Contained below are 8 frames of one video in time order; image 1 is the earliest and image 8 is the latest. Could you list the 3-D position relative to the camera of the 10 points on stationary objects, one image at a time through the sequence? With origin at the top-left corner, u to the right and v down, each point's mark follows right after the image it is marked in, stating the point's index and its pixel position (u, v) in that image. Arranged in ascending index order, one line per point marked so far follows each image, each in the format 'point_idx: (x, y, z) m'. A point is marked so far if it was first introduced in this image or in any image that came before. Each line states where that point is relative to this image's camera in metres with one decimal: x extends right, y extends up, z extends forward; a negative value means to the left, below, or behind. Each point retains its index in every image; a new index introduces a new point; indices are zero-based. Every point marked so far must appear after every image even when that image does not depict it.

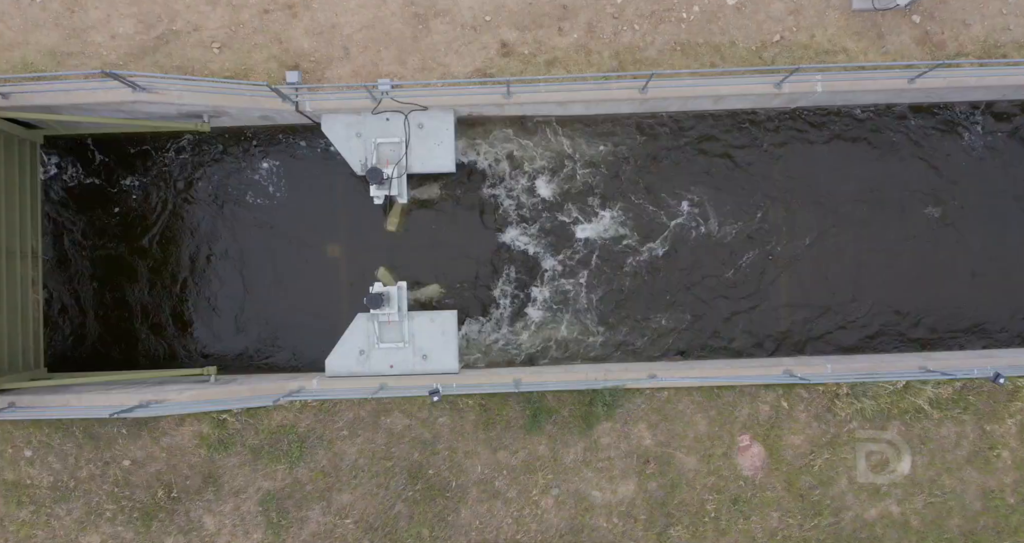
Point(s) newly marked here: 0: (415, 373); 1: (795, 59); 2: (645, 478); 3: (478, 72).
0: (-1.8, -1.9, +12.6) m
1: (+5.3, +4.0, +12.7) m
2: (+2.4, -3.8, +12.4) m
3: (-0.7, +3.7, +12.6) m
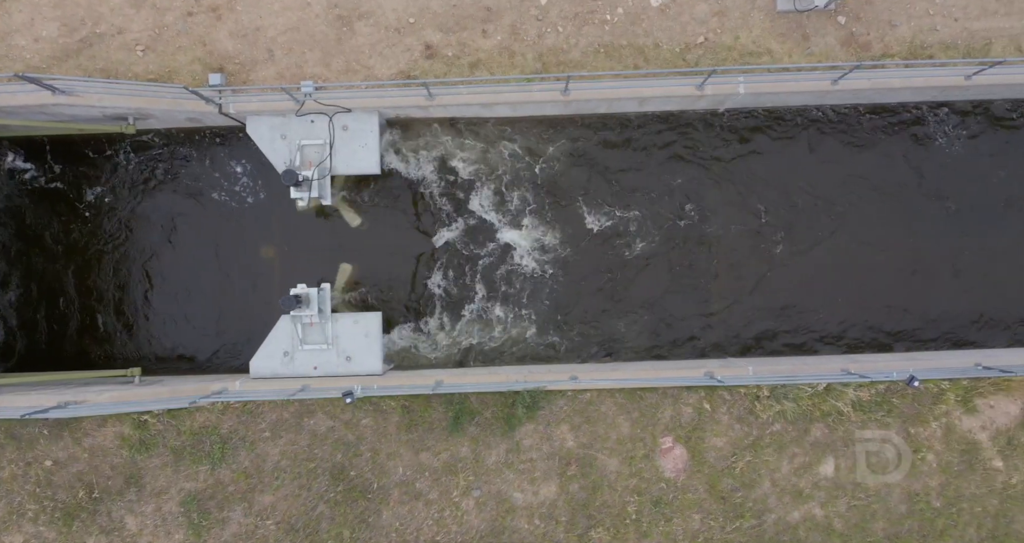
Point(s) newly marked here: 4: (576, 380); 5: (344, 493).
0: (-3.2, -1.9, +12.6) m
1: (+3.8, +3.9, +12.6) m
2: (+1.0, -3.8, +12.4) m
3: (-2.1, +3.7, +12.7) m
4: (+1.2, -2.0, +12.3) m
5: (-3.1, -4.1, +12.4) m
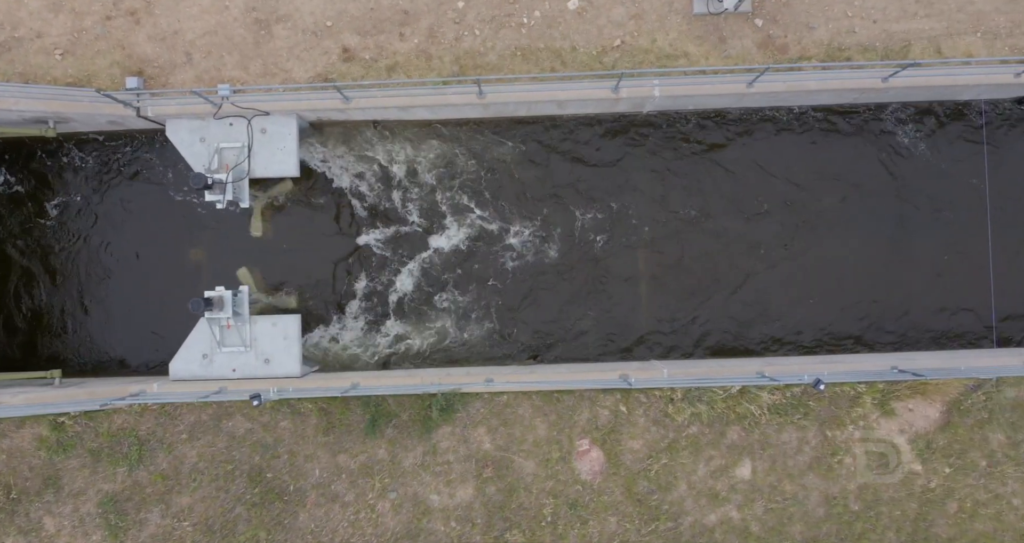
0: (-4.8, -2.0, +12.7) m
1: (+2.3, +3.9, +12.6) m
2: (-0.5, -3.9, +12.4) m
3: (-3.6, +3.6, +12.7) m
4: (-0.4, -2.0, +12.3) m
5: (-4.6, -4.1, +12.5) m
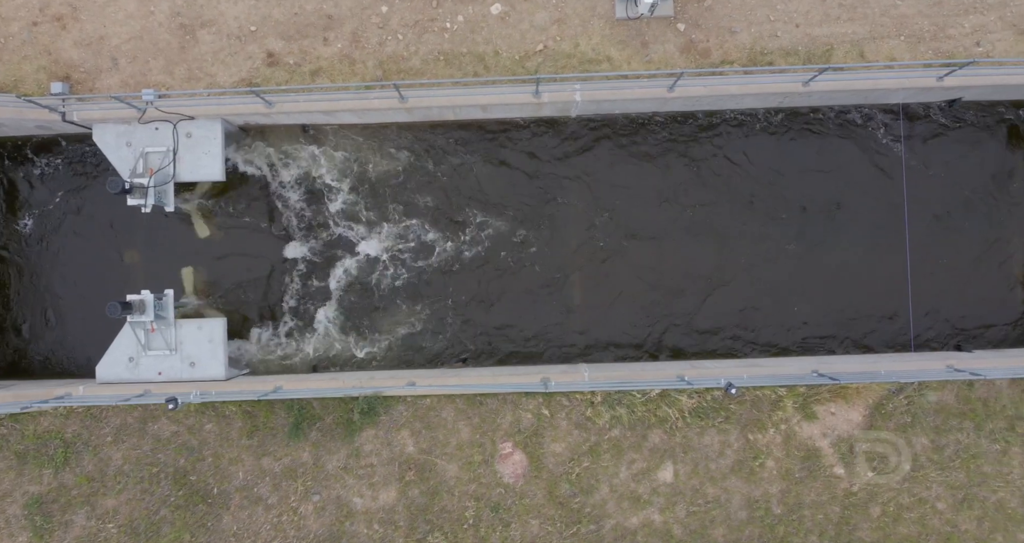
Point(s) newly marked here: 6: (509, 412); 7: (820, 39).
0: (-6.2, -2.0, +12.7) m
1: (+0.9, +3.8, +12.7) m
2: (-2.0, -3.9, +12.5) m
3: (-5.1, +3.6, +12.8) m
4: (-1.8, -2.1, +12.4) m
5: (-6.1, -4.2, +12.6) m
6: (-0.1, -2.6, +12.5) m
7: (+5.7, +4.3, +12.6) m
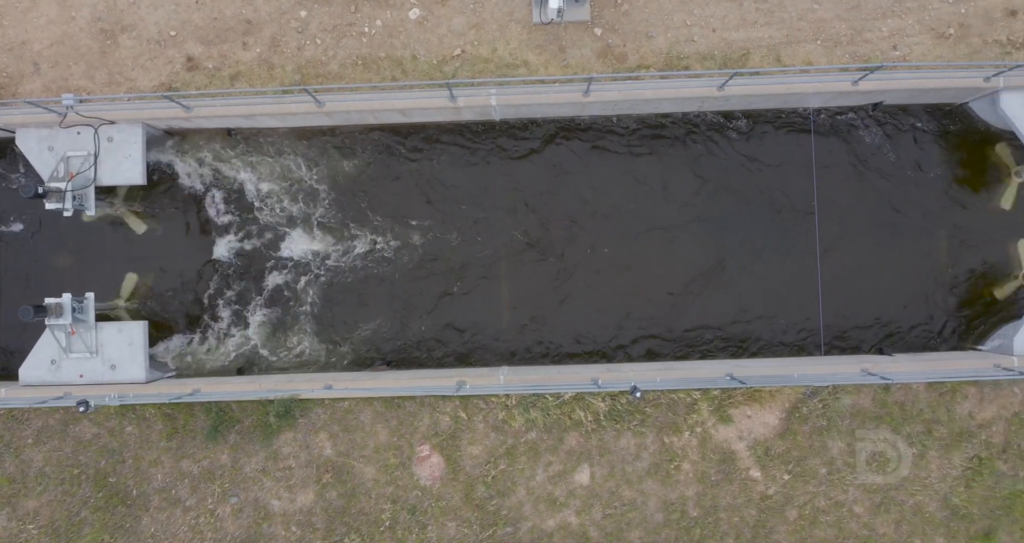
0: (-7.7, -2.1, +12.8) m
1: (-0.7, +3.7, +12.7) m
2: (-3.5, -4.0, +12.6) m
3: (-6.6, +3.5, +12.8) m
4: (-3.4, -2.1, +12.5) m
5: (-7.6, -4.3, +12.7) m
6: (-1.6, -2.7, +12.6) m
7: (+4.2, +4.3, +12.7) m
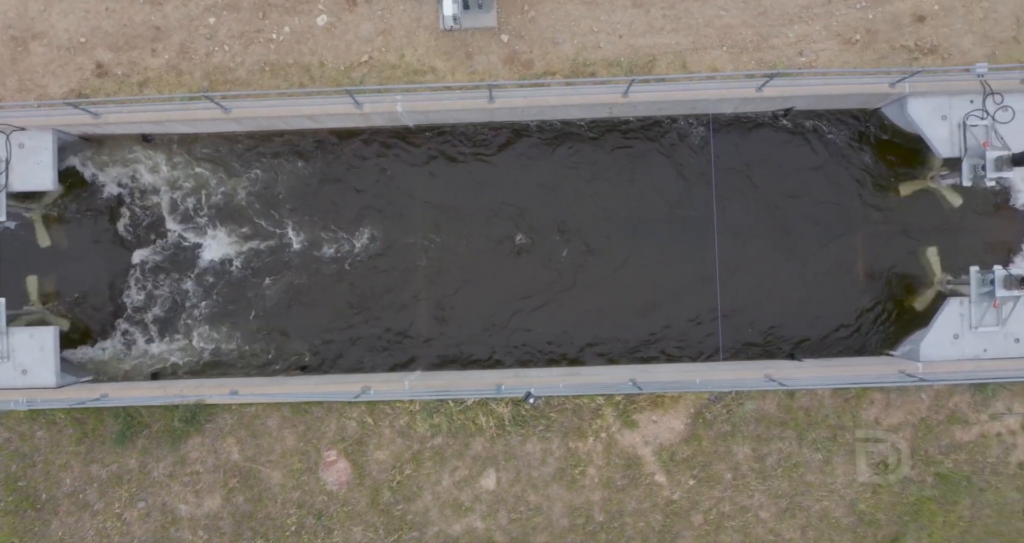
0: (-9.5, -2.2, +12.9) m
1: (-2.4, +3.6, +12.7) m
2: (-5.3, -4.1, +12.6) m
3: (-8.3, +3.4, +12.9) m
4: (-5.1, -2.3, +12.5) m
5: (-9.4, -4.4, +12.7) m
6: (-3.3, -2.8, +12.7) m
7: (+2.4, +4.2, +12.7) m
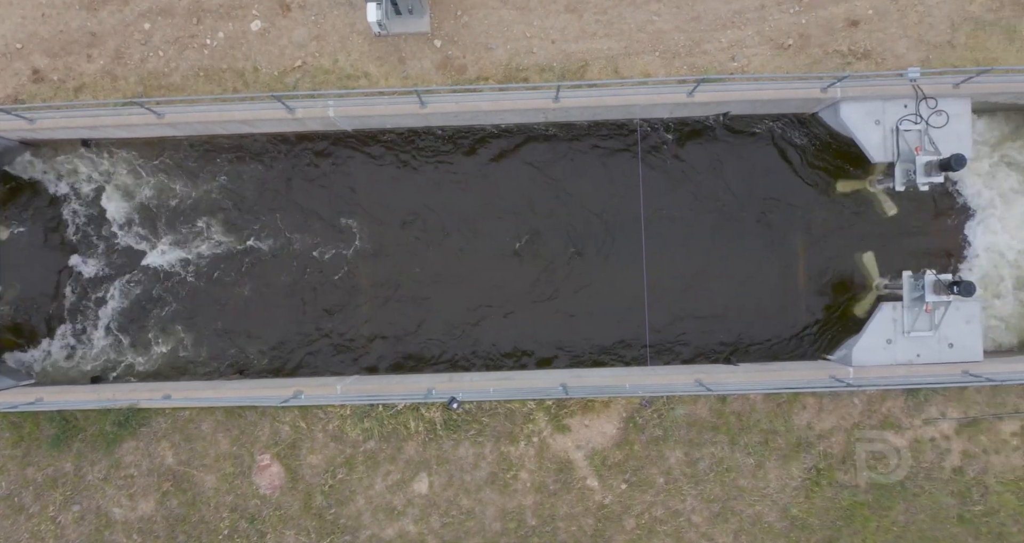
0: (-10.8, -2.3, +13.0) m
1: (-3.7, +3.6, +12.8) m
2: (-6.5, -4.2, +12.7) m
3: (-9.6, +3.3, +13.0) m
4: (-6.4, -2.3, +12.6) m
5: (-10.6, -4.4, +12.8) m
6: (-4.6, -2.9, +12.7) m
7: (+1.2, +4.1, +12.7) m
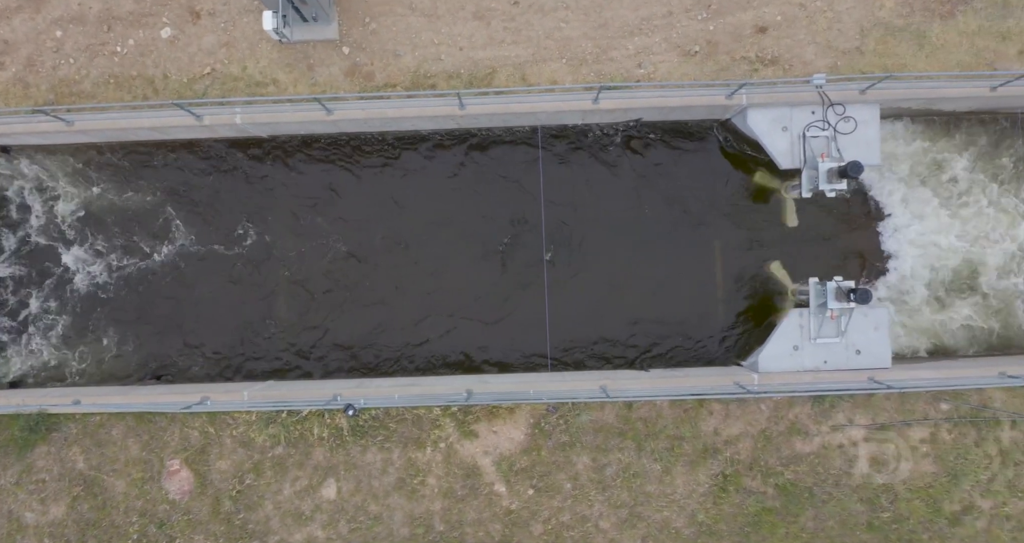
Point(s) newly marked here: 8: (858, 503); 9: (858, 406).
0: (-12.5, -2.4, +13.1) m
1: (-5.4, +3.4, +12.8) m
2: (-8.3, -4.3, +12.8) m
3: (-11.3, +3.2, +13.1) m
4: (-8.1, -2.5, +12.7) m
5: (-12.4, -4.6, +12.9) m
6: (-6.3, -3.0, +12.8) m
7: (-0.5, +3.9, +12.7) m
8: (+6.5, -4.4, +12.8) m
9: (+6.5, -2.5, +12.8) m
